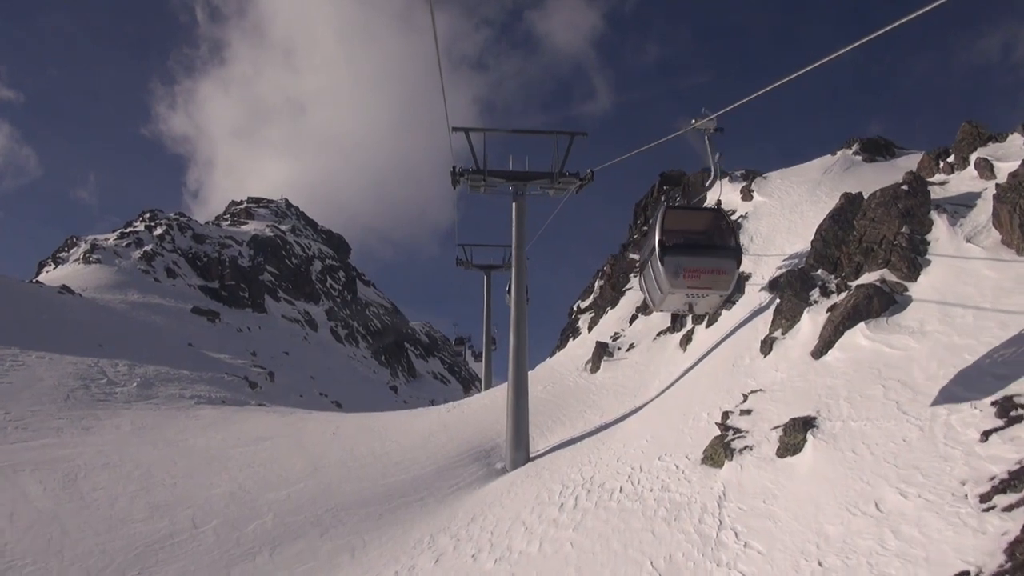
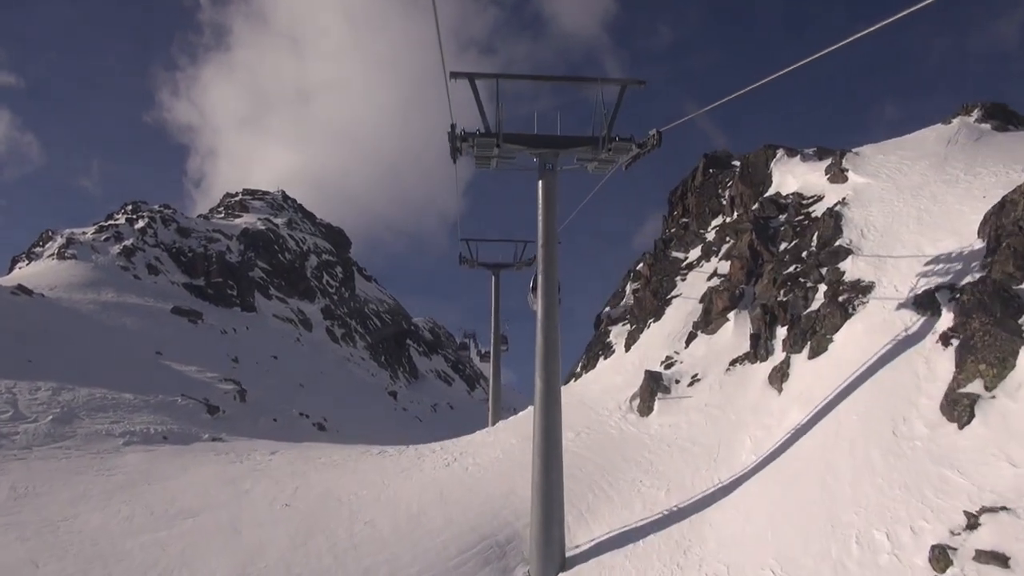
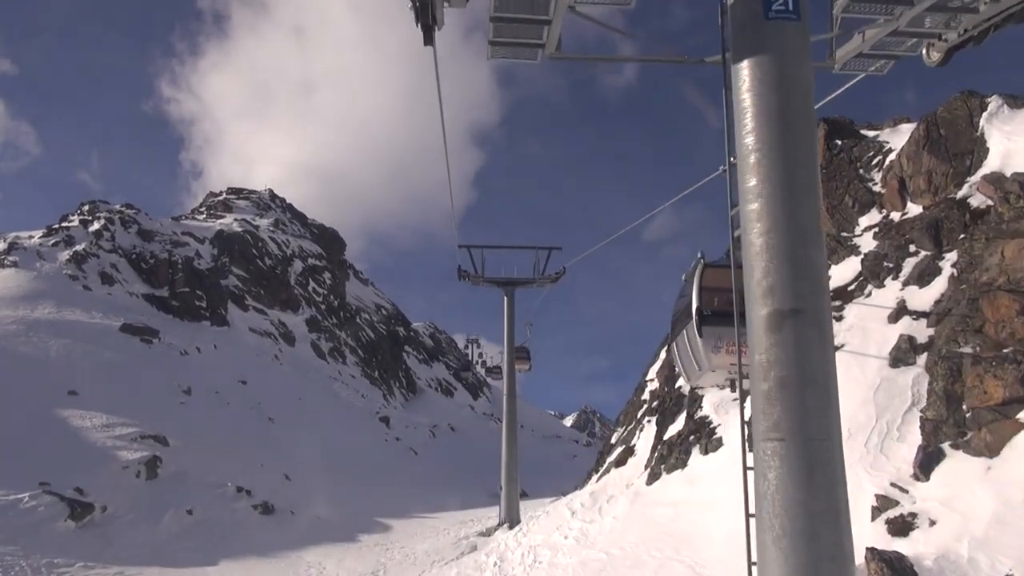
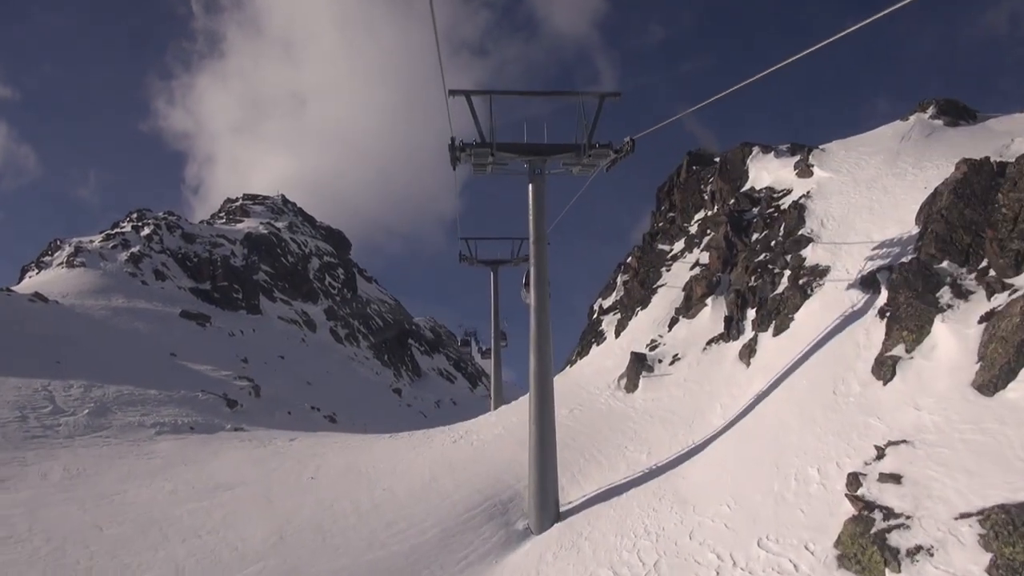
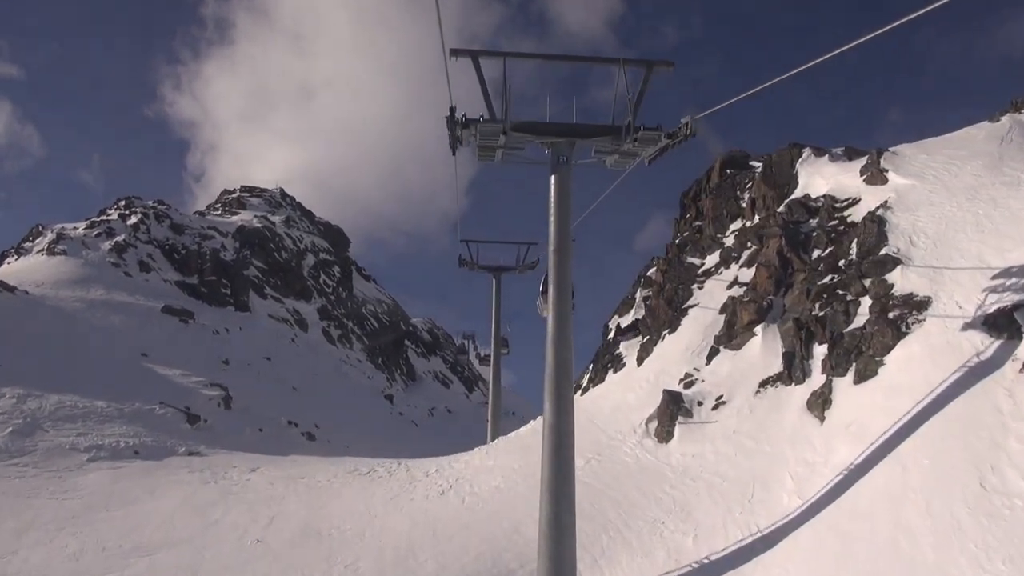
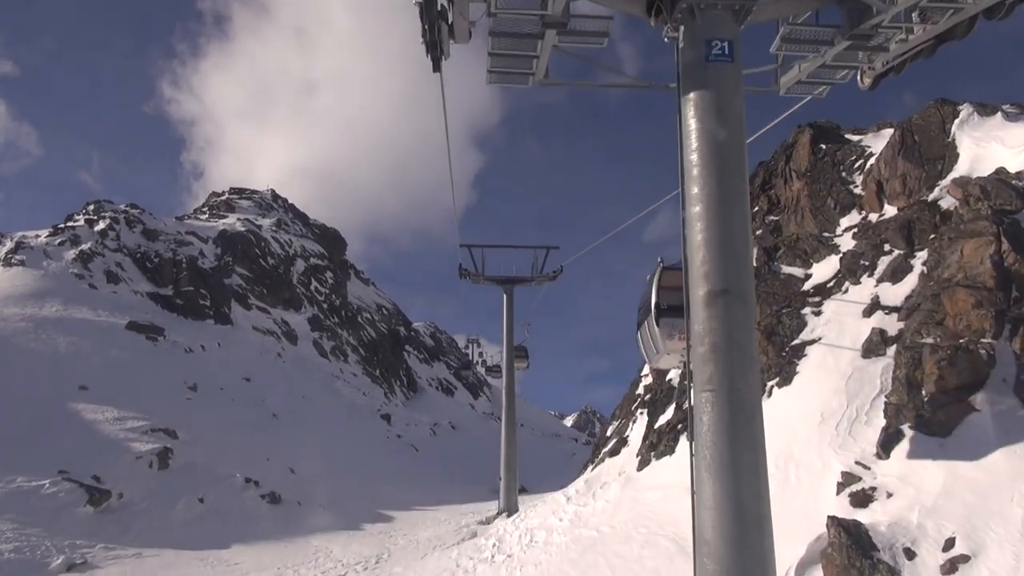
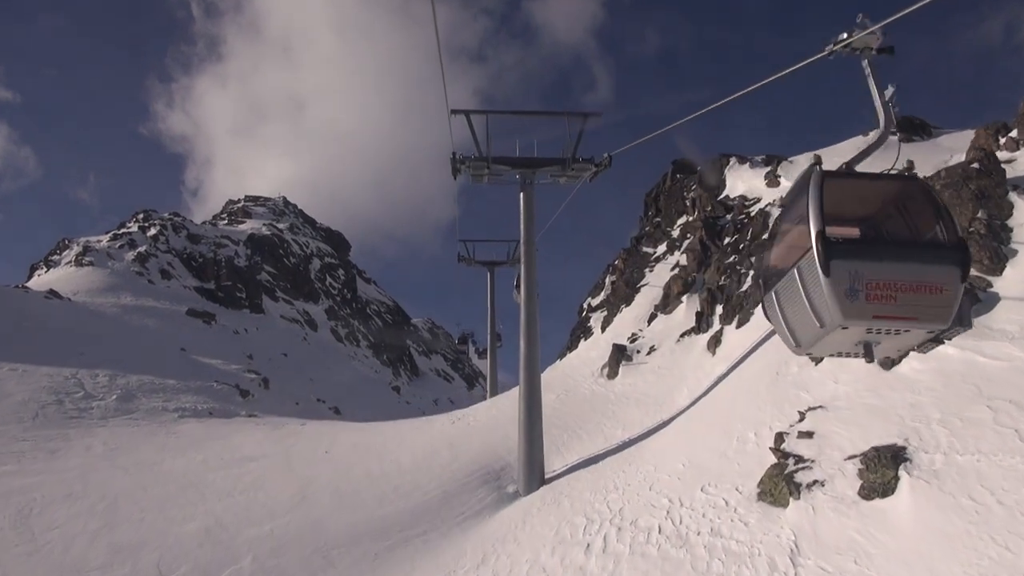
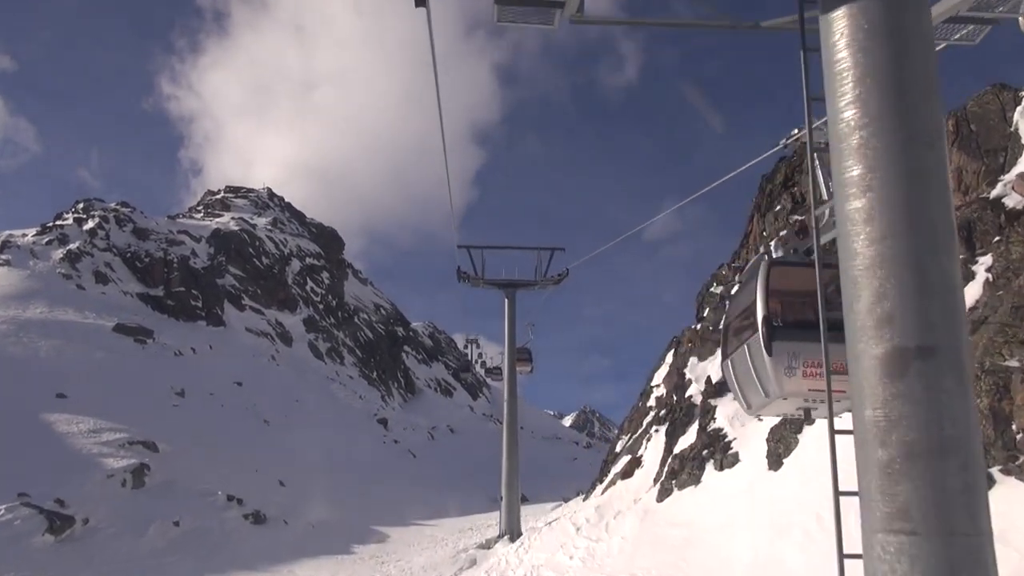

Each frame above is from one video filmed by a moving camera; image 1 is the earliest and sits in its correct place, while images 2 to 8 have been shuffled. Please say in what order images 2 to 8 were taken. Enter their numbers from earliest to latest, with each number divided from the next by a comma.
7, 4, 2, 5, 6, 3, 8
